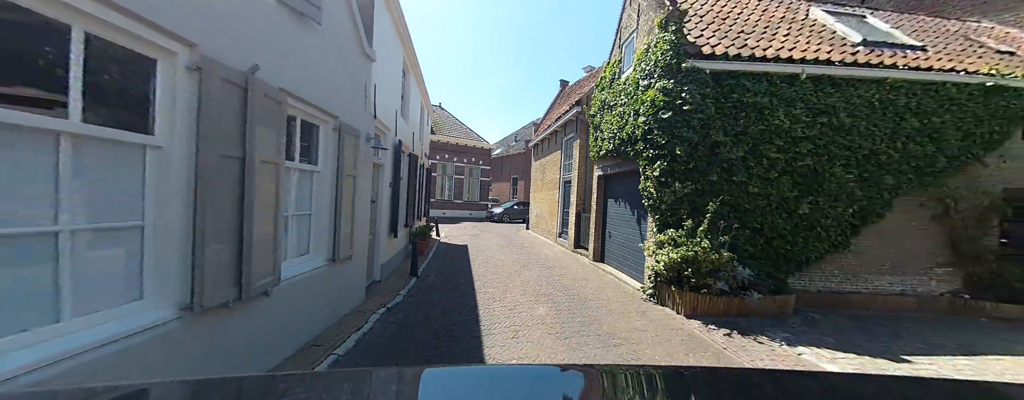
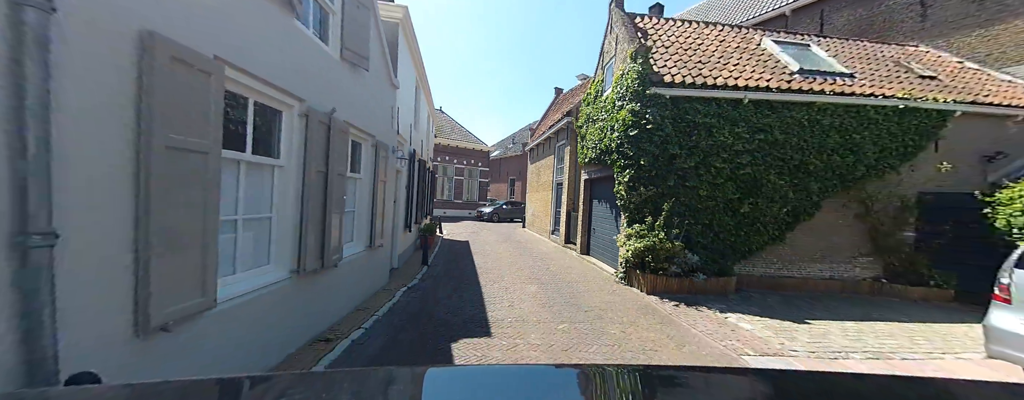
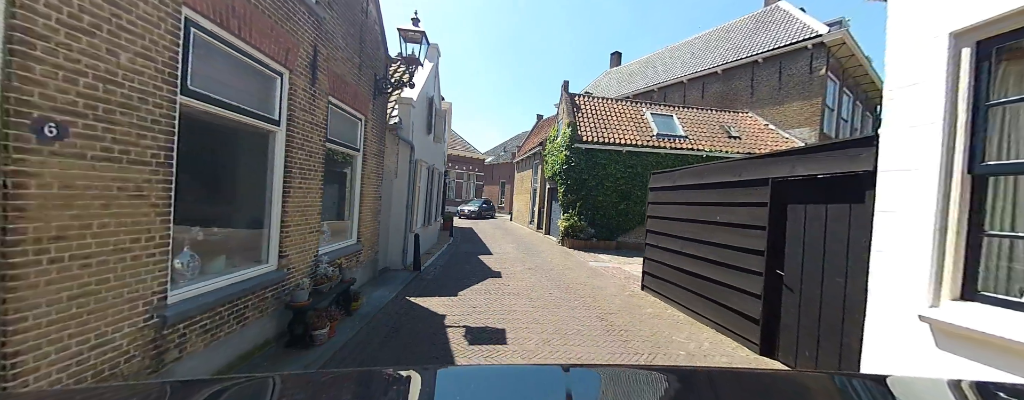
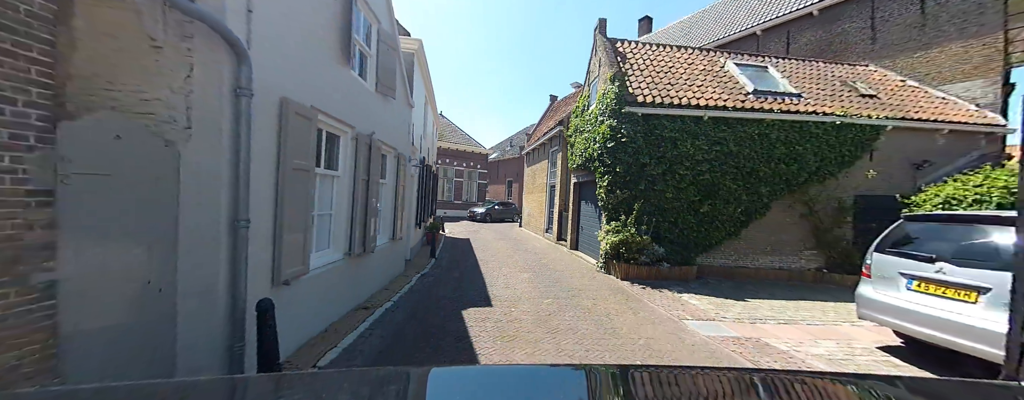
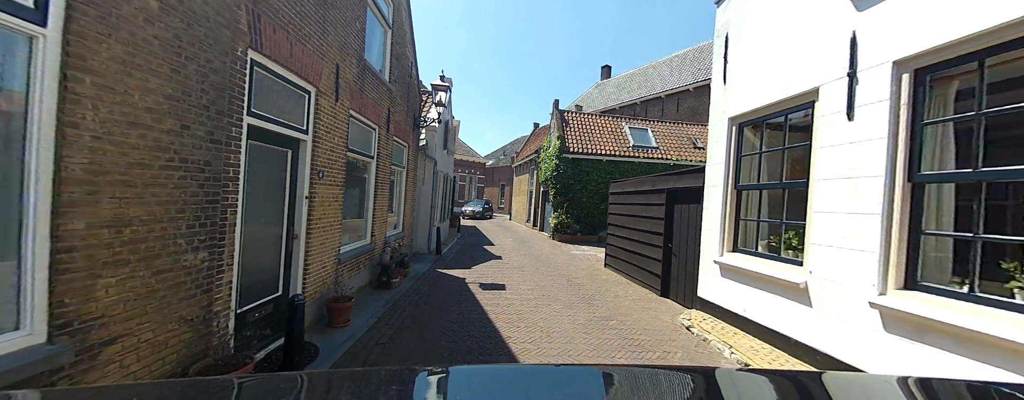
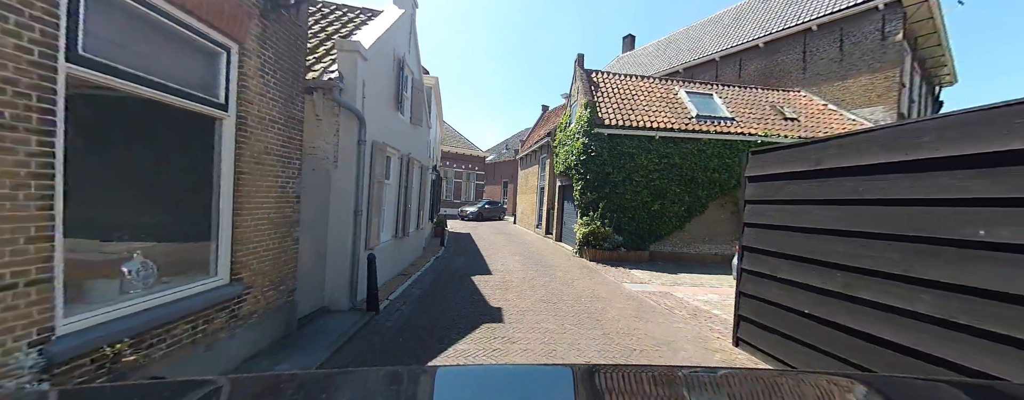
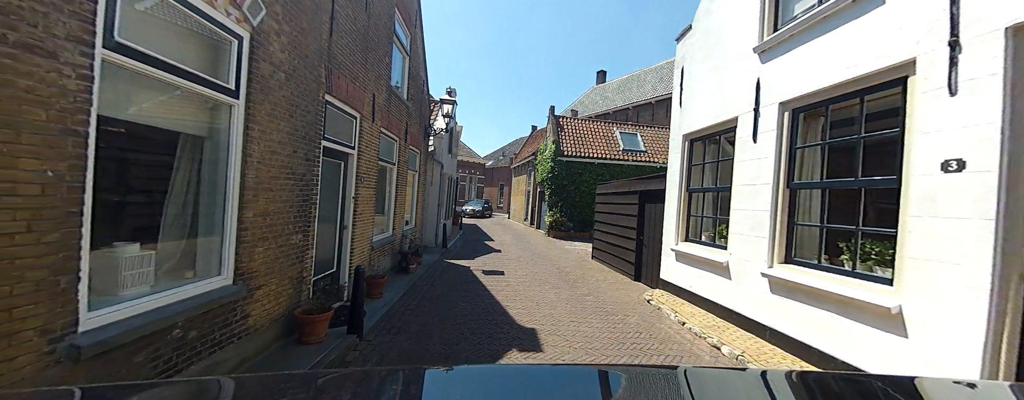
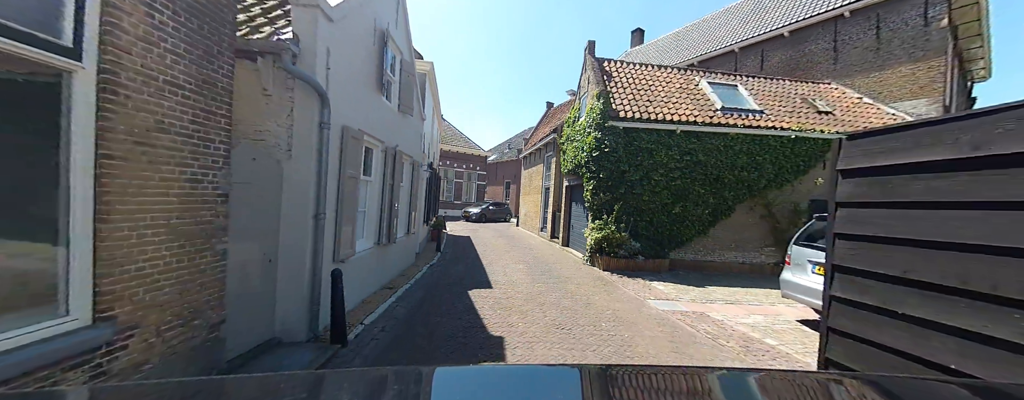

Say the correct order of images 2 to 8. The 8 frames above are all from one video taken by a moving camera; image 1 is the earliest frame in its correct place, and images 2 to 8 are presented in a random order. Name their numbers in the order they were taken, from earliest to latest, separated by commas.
2, 4, 8, 6, 3, 5, 7
